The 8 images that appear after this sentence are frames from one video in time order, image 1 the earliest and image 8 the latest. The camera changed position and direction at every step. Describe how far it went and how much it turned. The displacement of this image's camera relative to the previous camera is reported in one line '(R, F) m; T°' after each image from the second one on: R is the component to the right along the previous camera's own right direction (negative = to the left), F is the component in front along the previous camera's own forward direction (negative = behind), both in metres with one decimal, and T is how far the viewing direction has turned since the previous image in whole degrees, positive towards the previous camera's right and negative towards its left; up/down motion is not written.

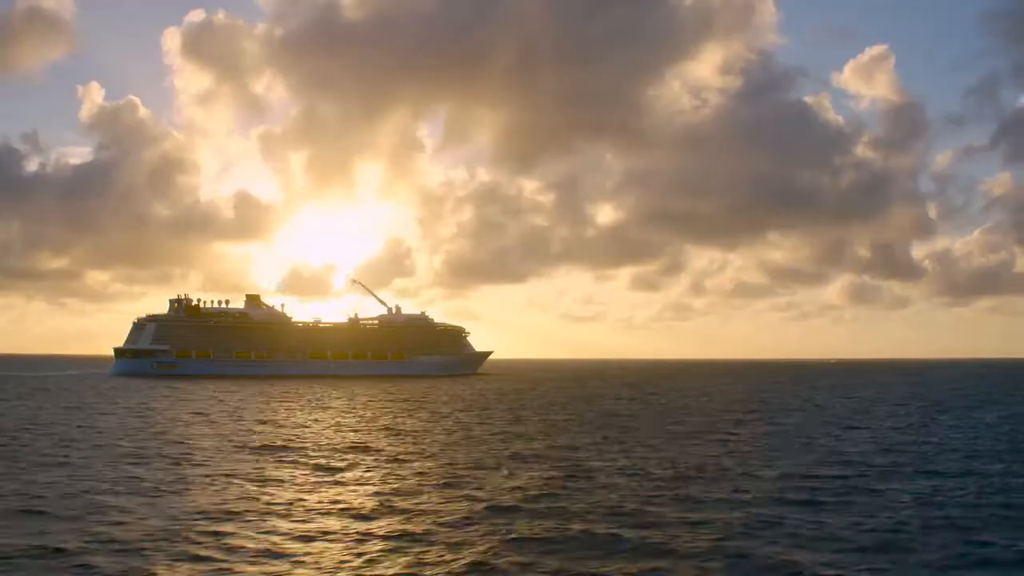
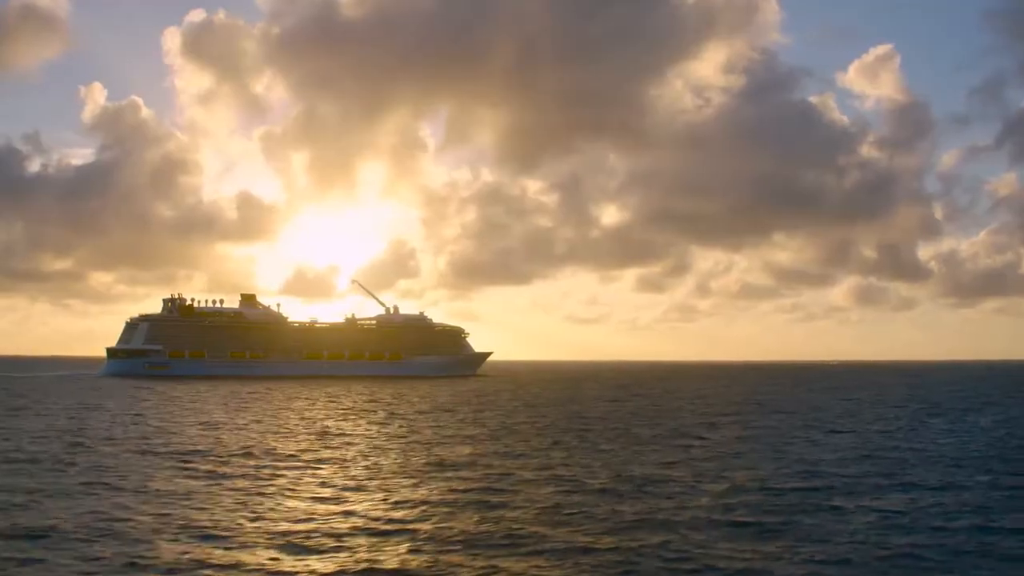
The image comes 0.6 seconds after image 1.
(+2.0, +2.6) m; 0°
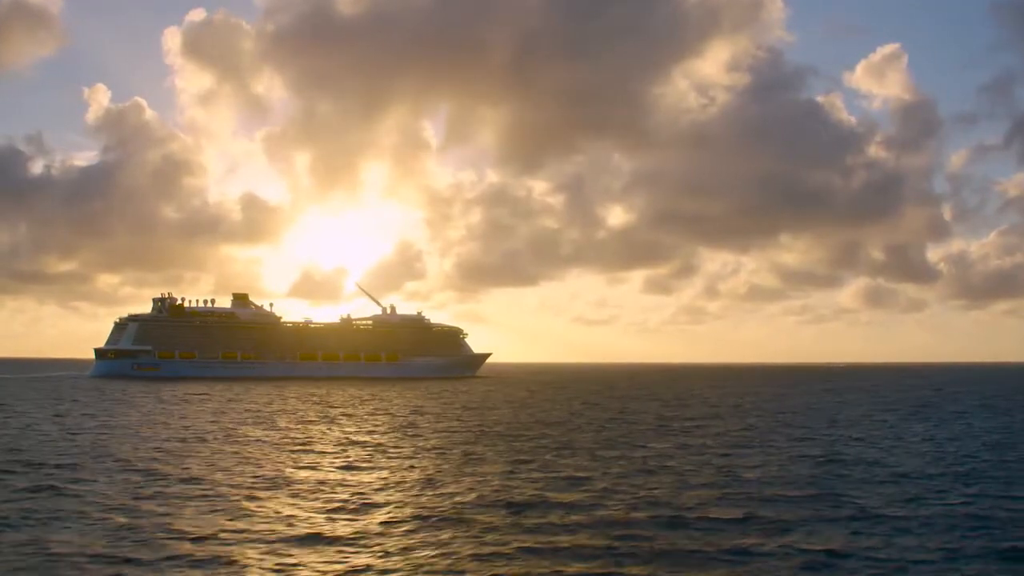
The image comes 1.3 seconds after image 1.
(+3.0, +4.0) m; -1°
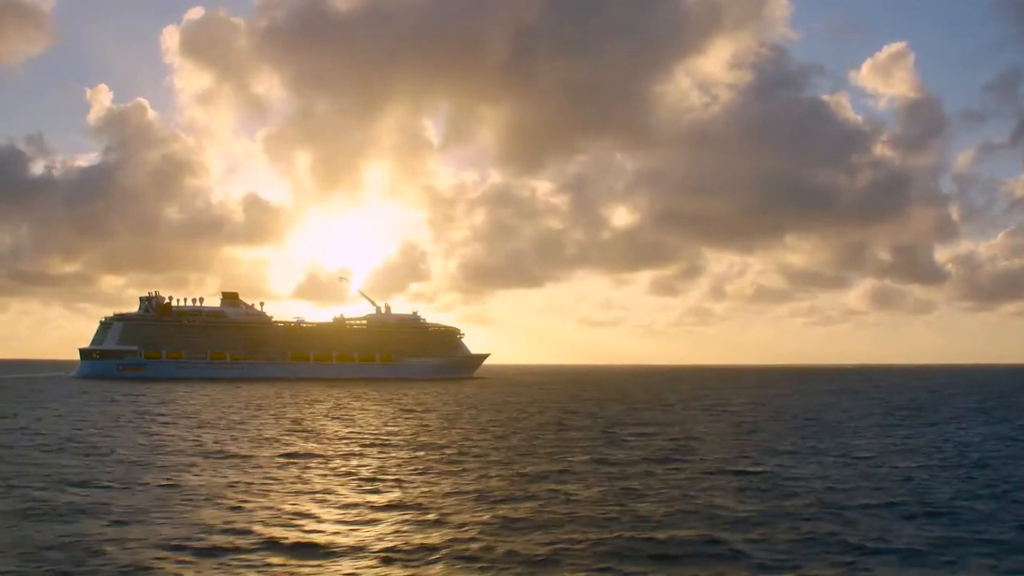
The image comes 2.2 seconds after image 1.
(+3.2, +4.2) m; 0°
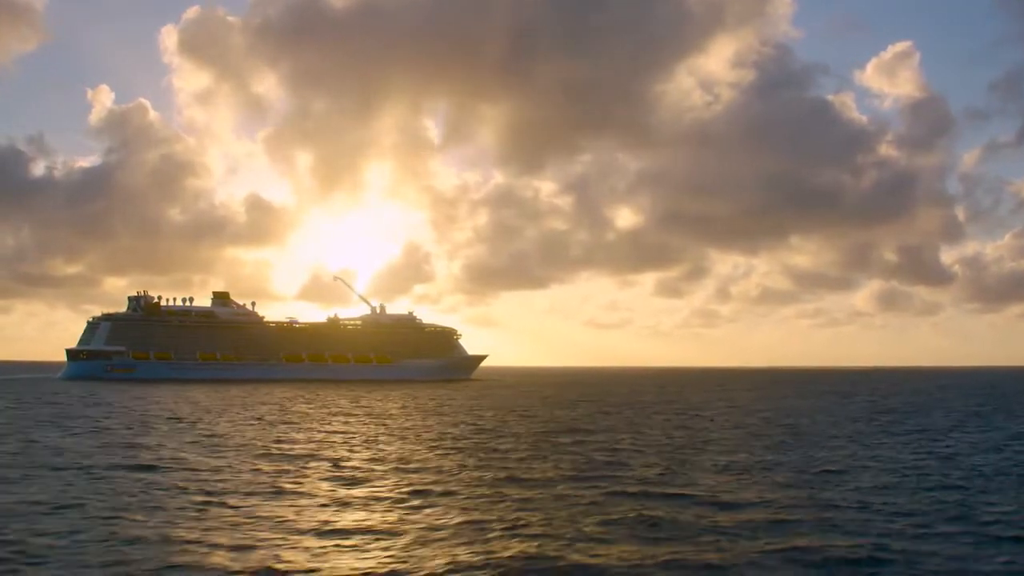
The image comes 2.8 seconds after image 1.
(+2.6, +3.5) m; 0°
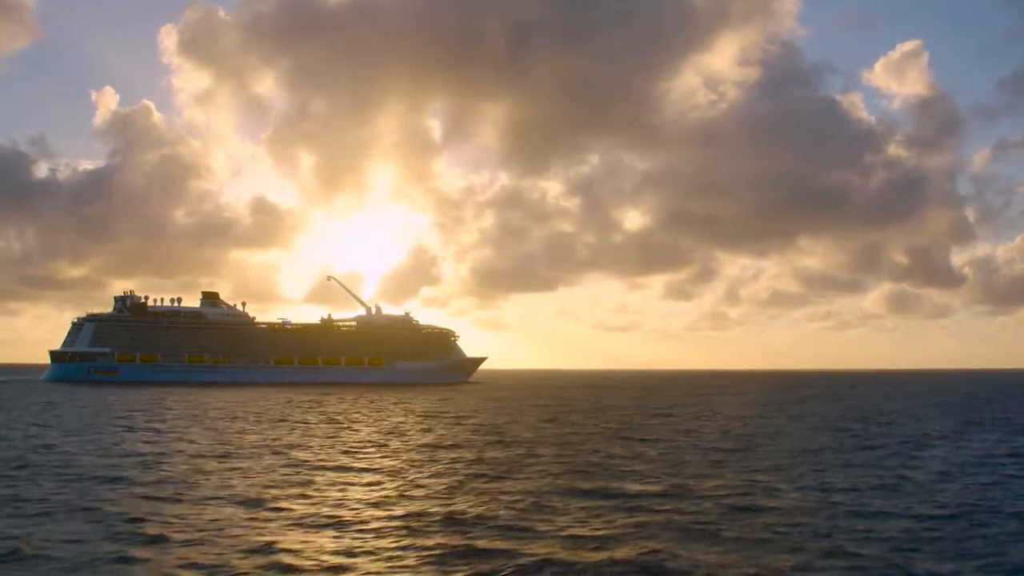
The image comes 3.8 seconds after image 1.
(+3.5, +4.9) m; -1°
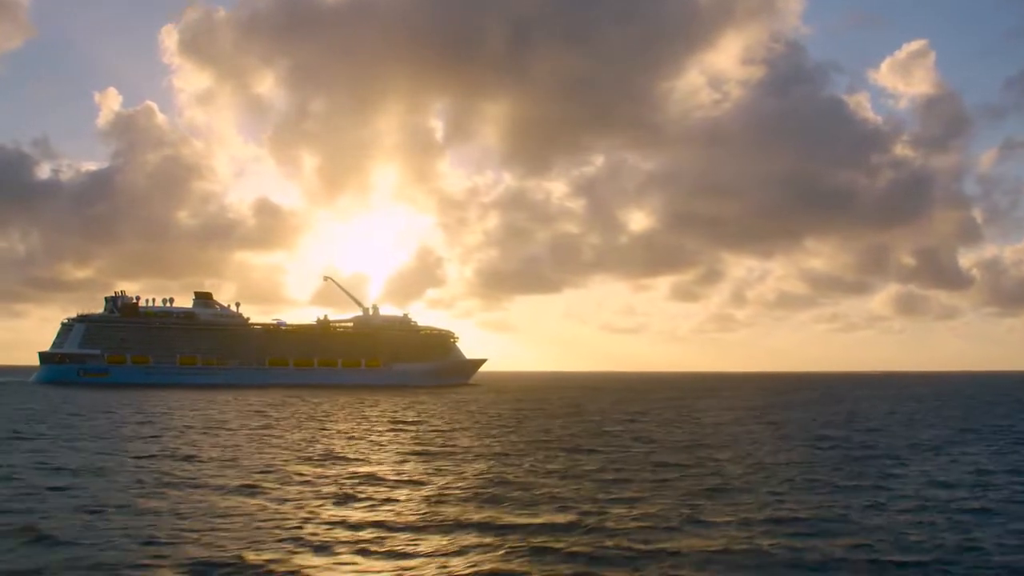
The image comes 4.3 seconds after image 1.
(+2.3, +3.2) m; 0°
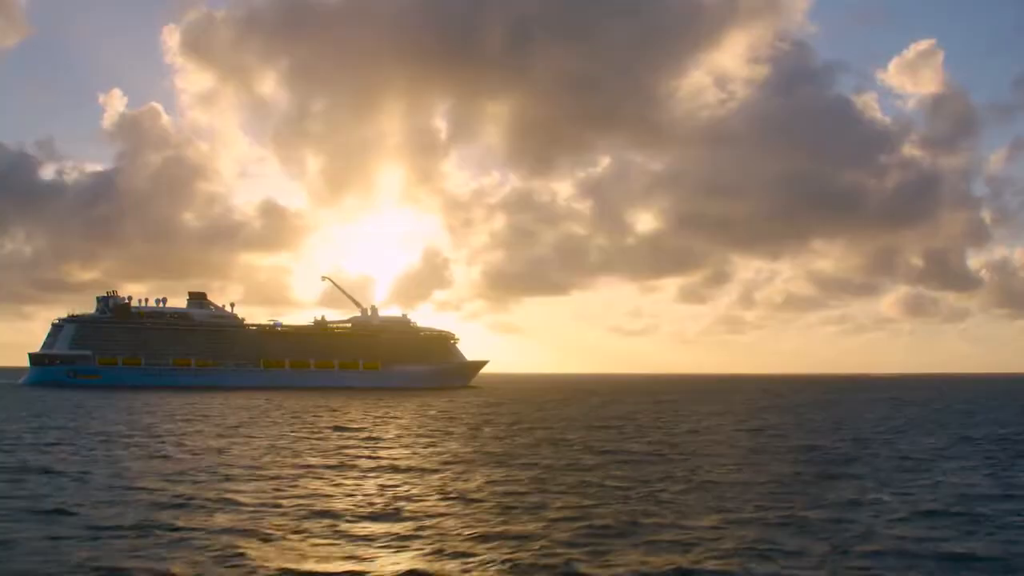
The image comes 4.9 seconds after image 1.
(+2.2, +3.2) m; -1°
